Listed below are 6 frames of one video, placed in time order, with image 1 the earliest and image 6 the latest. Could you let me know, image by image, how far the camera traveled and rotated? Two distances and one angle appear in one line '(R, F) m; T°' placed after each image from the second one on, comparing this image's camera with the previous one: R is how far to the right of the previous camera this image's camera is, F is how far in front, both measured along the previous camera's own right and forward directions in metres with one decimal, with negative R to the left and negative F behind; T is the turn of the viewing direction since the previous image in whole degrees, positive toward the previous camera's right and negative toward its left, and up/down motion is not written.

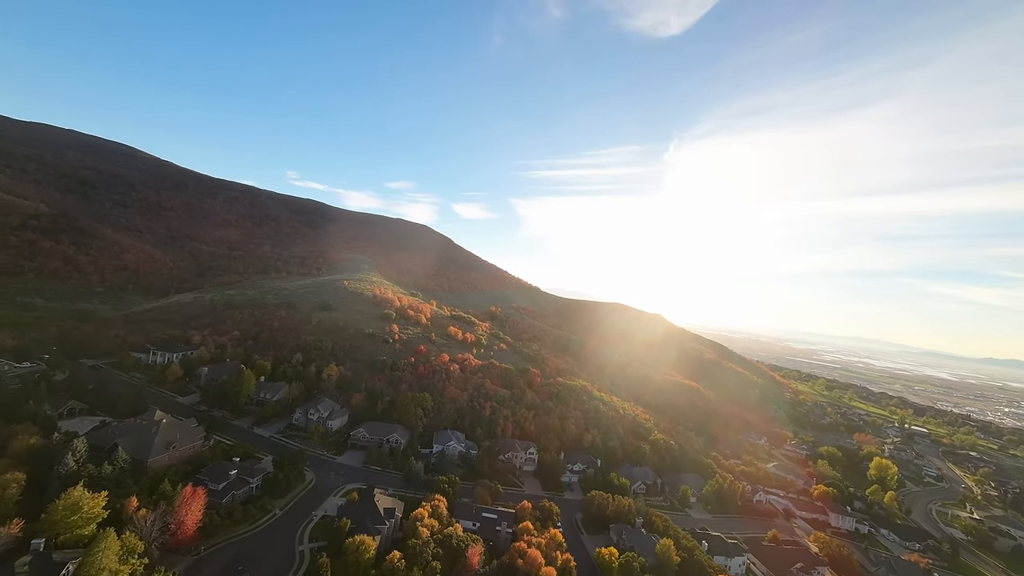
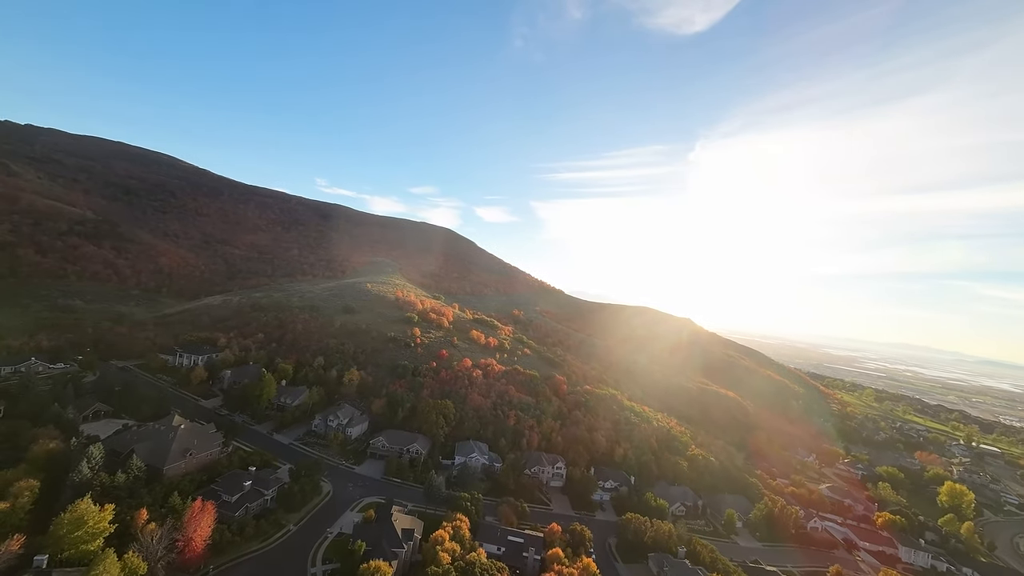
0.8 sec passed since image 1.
(-0.6, +2.9) m; -4°
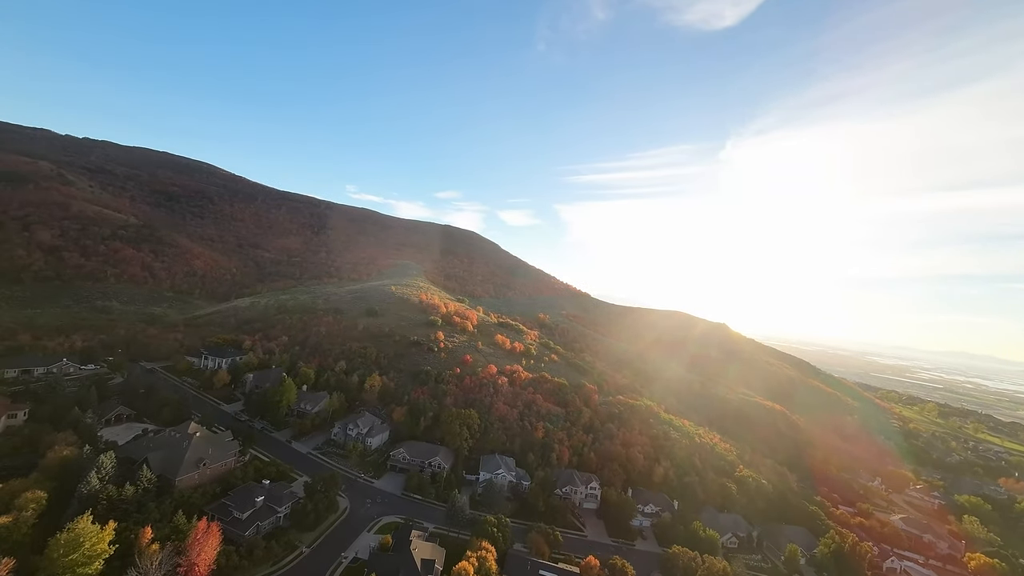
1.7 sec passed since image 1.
(-0.7, +3.5) m; -4°
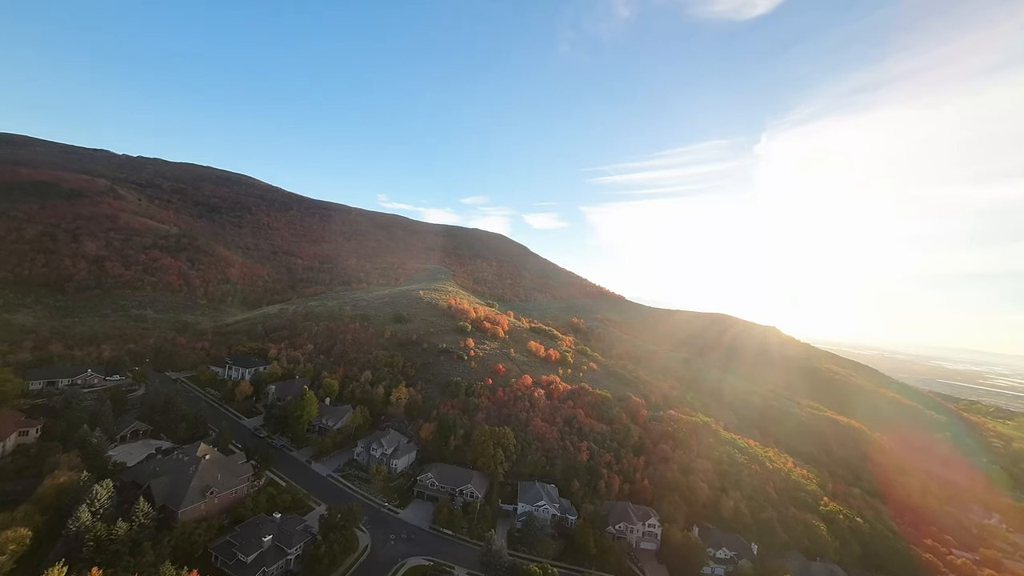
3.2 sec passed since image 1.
(-1.3, +5.4) m; -5°
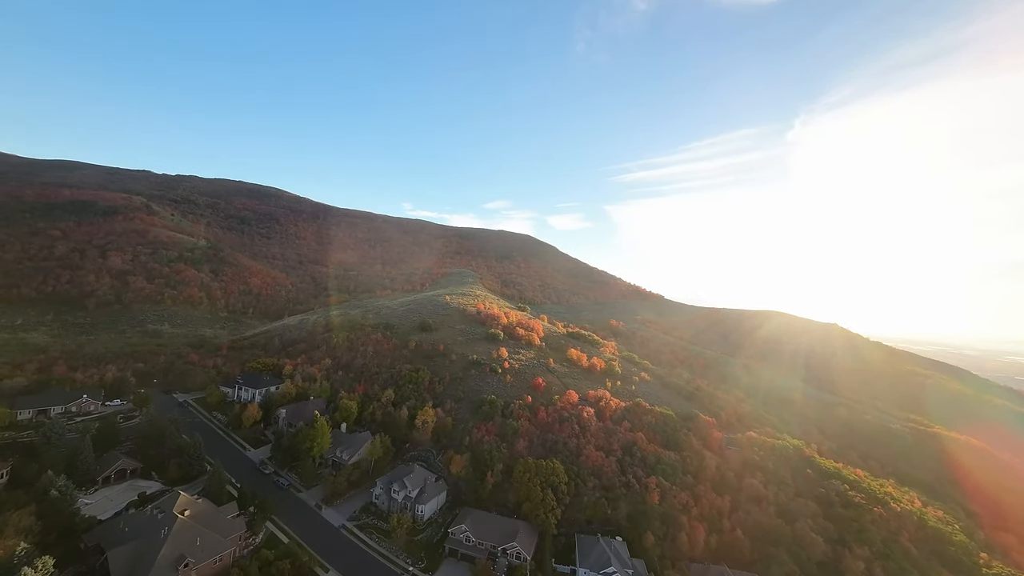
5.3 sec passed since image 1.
(-1.9, +8.0) m; -4°
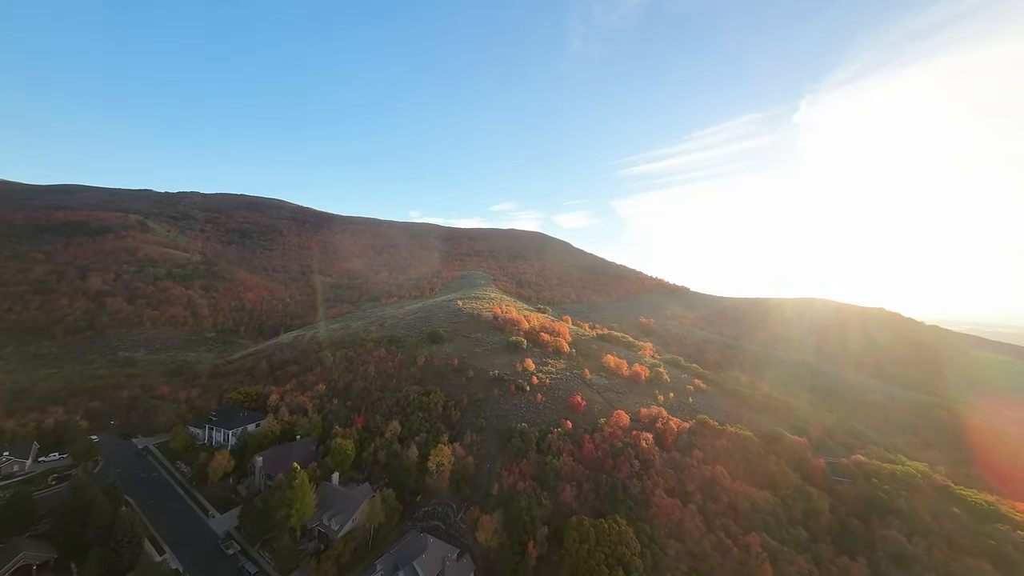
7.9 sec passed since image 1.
(-1.9, +9.6) m; -2°
